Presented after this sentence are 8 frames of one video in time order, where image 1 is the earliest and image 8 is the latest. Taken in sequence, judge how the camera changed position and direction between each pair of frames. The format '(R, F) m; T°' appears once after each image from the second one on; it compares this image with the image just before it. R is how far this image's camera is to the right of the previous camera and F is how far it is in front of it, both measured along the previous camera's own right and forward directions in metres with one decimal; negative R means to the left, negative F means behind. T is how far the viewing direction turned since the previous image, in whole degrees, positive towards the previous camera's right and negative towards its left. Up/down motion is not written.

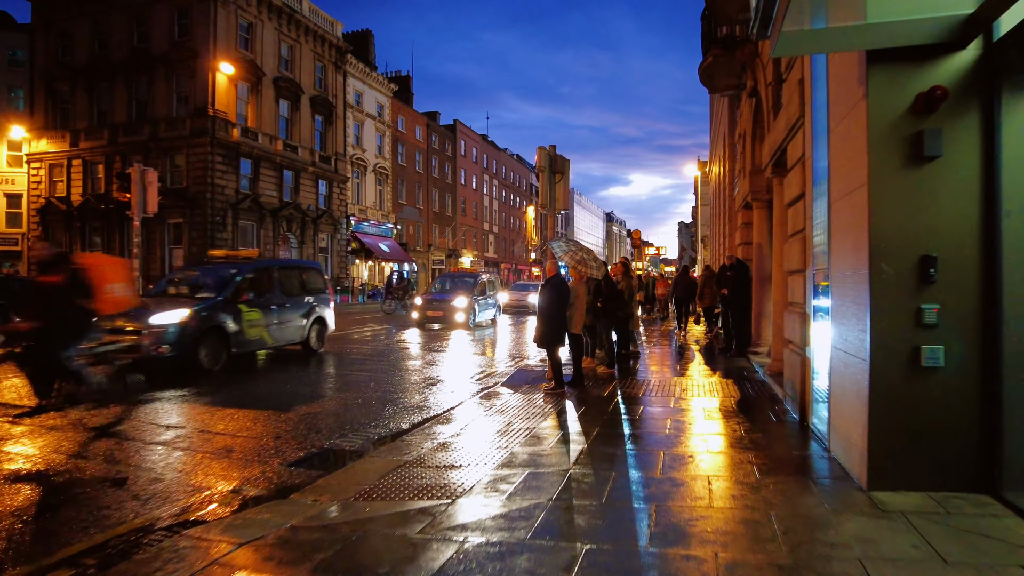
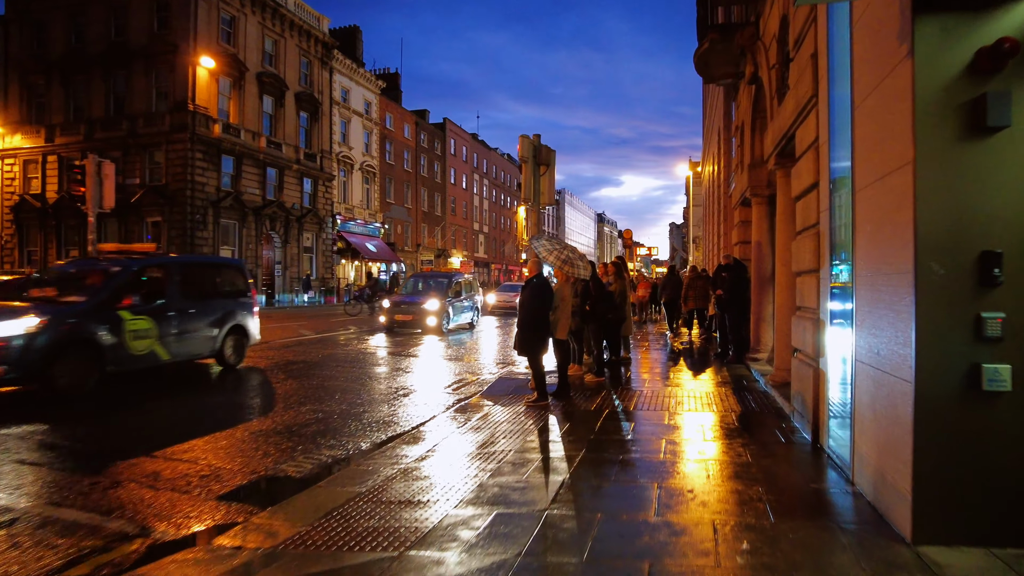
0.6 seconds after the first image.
(+0.2, +0.8) m; +1°
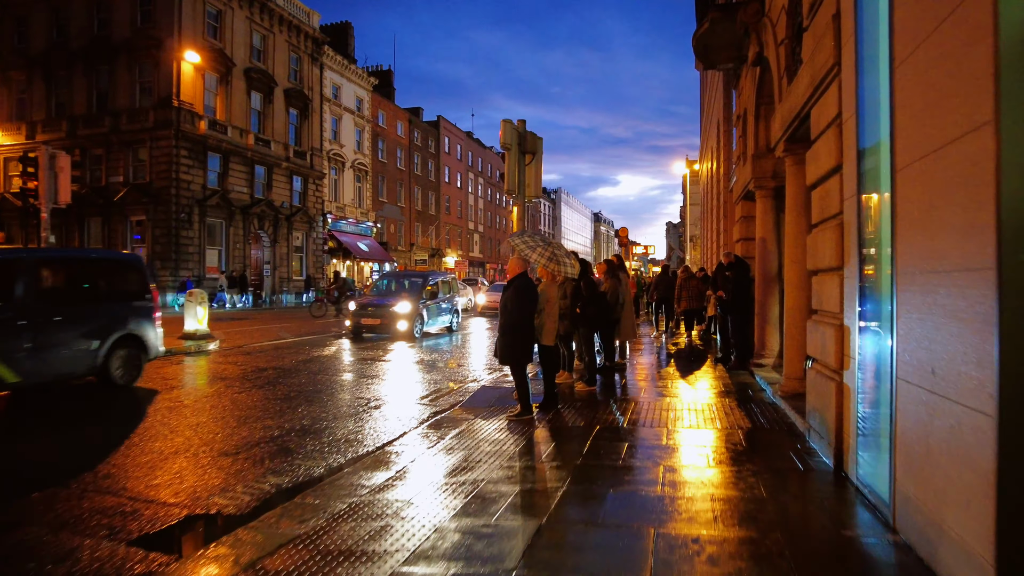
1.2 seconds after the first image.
(+0.2, +0.8) m; 0°
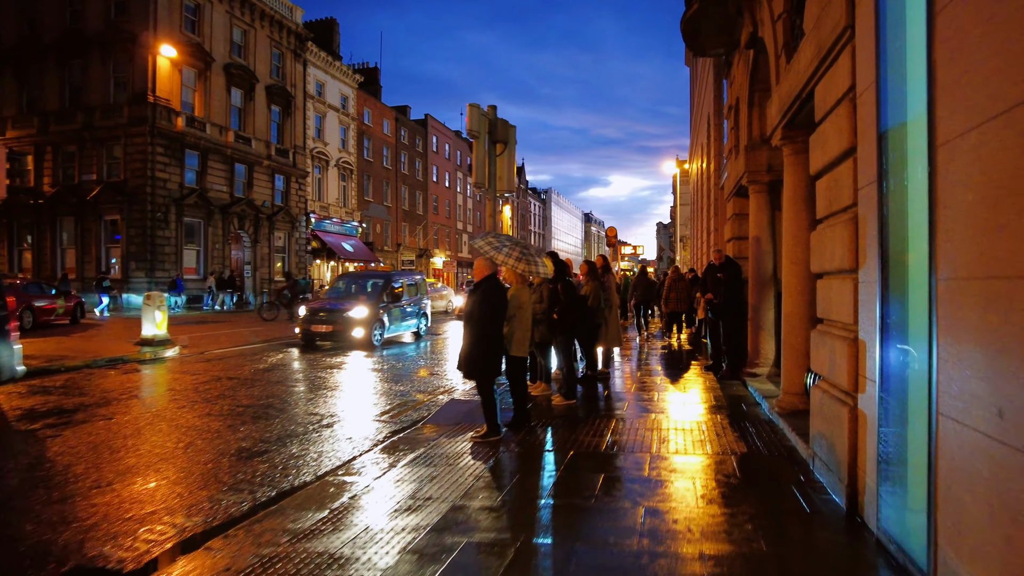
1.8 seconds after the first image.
(+0.2, +0.8) m; +1°
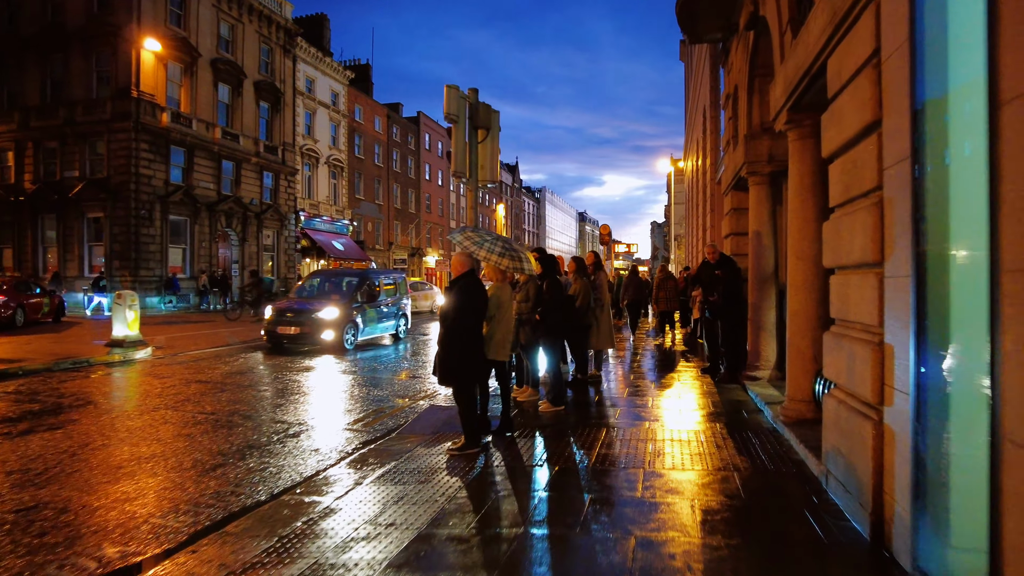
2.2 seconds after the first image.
(+0.1, +0.6) m; 0°
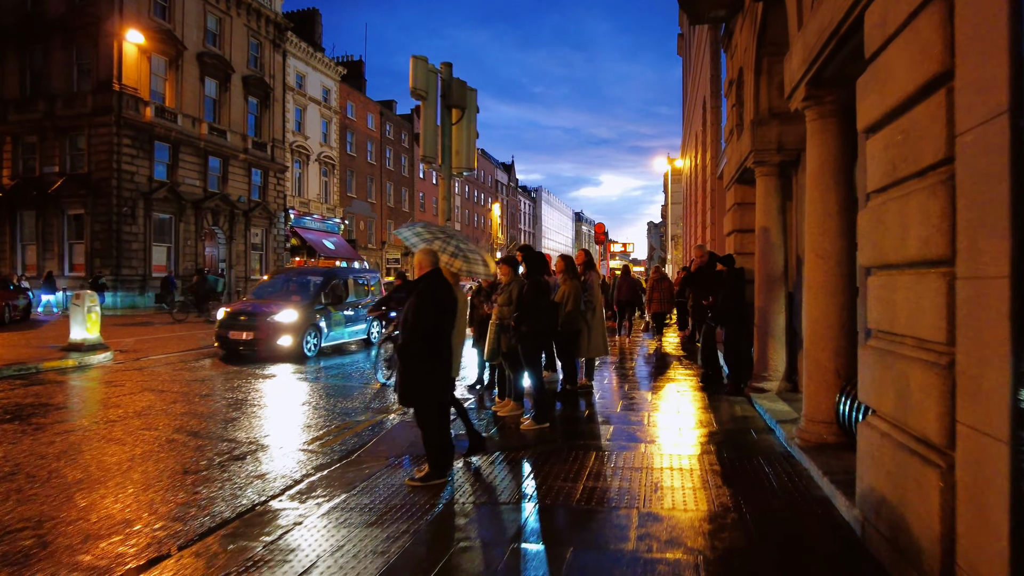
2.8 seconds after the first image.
(+0.2, +0.8) m; 0°
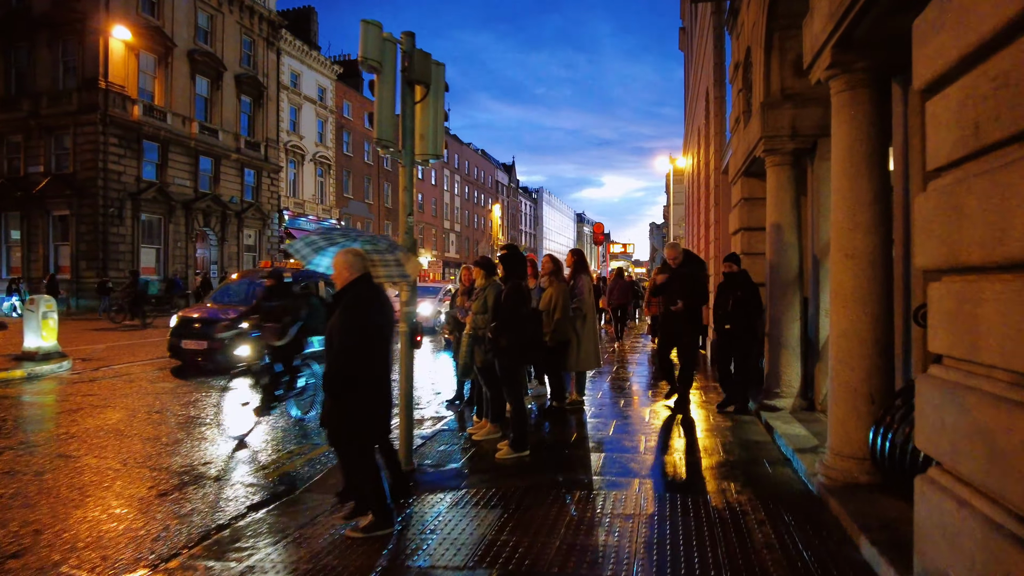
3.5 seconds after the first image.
(+0.2, +0.9) m; 0°
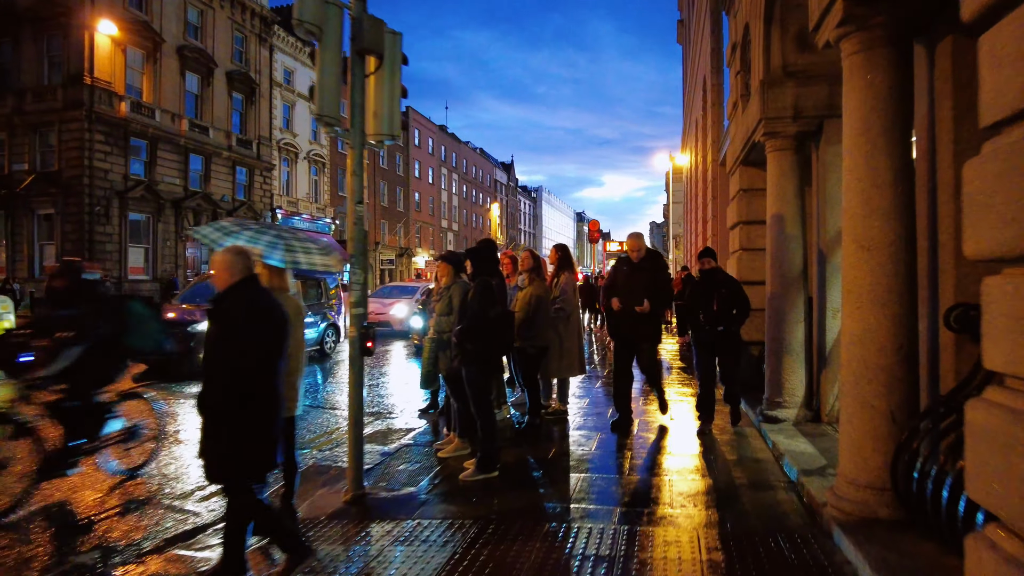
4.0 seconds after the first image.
(+0.2, +0.7) m; 0°
